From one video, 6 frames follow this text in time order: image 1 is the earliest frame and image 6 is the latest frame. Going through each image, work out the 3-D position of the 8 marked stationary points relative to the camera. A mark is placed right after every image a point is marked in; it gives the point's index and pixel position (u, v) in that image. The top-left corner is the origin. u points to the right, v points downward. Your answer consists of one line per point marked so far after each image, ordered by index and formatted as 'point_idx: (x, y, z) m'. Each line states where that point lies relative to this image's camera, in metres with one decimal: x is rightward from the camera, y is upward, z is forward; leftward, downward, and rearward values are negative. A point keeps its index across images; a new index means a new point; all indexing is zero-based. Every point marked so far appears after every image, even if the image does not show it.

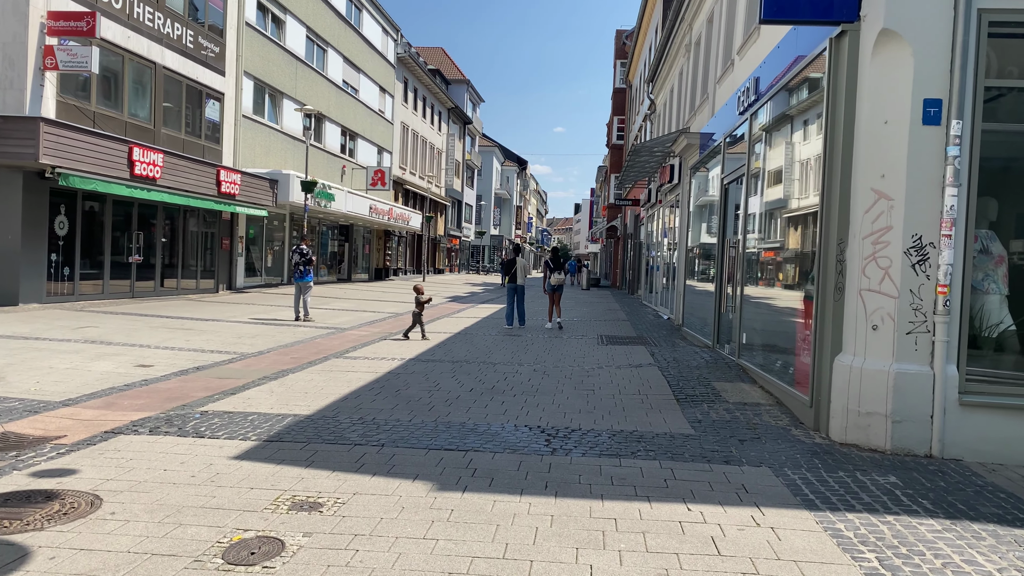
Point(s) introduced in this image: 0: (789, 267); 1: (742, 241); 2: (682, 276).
0: (+2.6, +0.3, +9.4) m
1: (+2.7, +0.5, +9.7) m
2: (+3.1, +0.2, +15.0) m
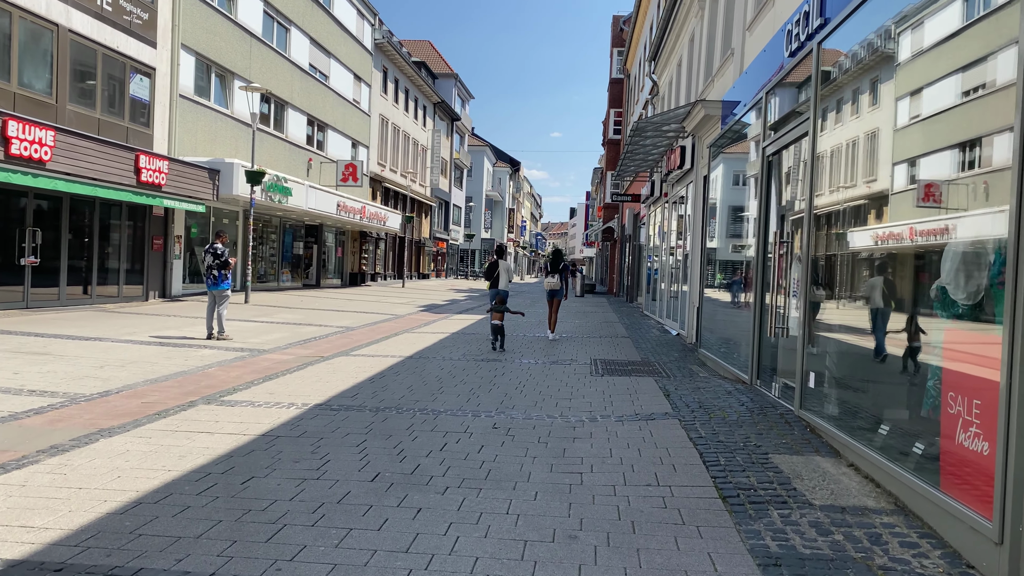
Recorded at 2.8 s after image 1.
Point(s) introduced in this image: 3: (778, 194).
0: (+2.3, +0.1, +6.5) m
1: (+2.3, +0.4, +6.8) m
2: (+2.7, +0.1, +12.1) m
3: (+2.4, +0.8, +7.3) m
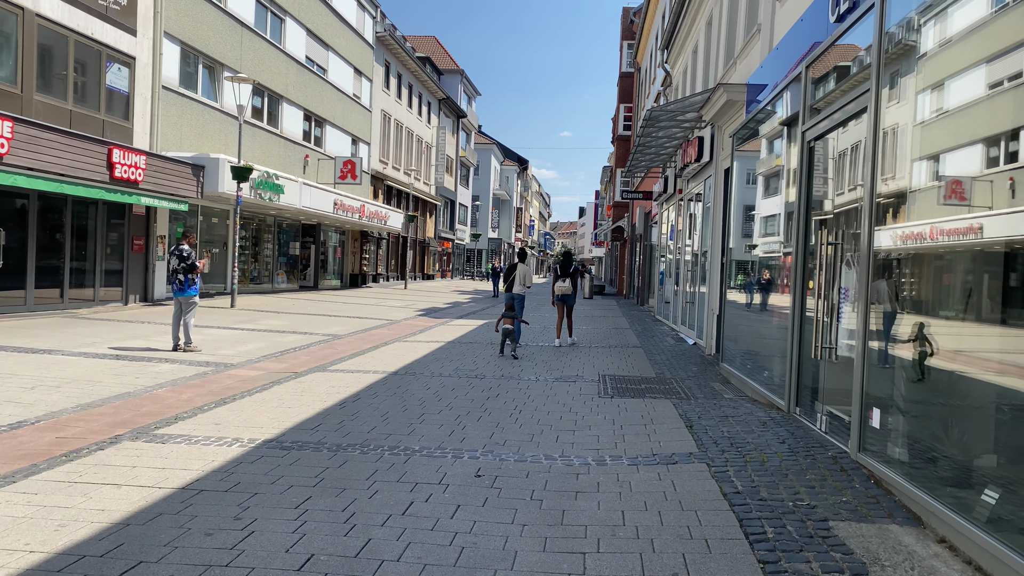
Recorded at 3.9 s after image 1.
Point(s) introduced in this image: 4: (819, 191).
0: (+2.2, +0.1, +5.4) m
1: (+2.3, +0.4, +5.7) m
2: (+2.7, 0.0, +11.0) m
3: (+2.3, +0.8, +6.2) m
4: (+2.3, +0.7, +6.3) m
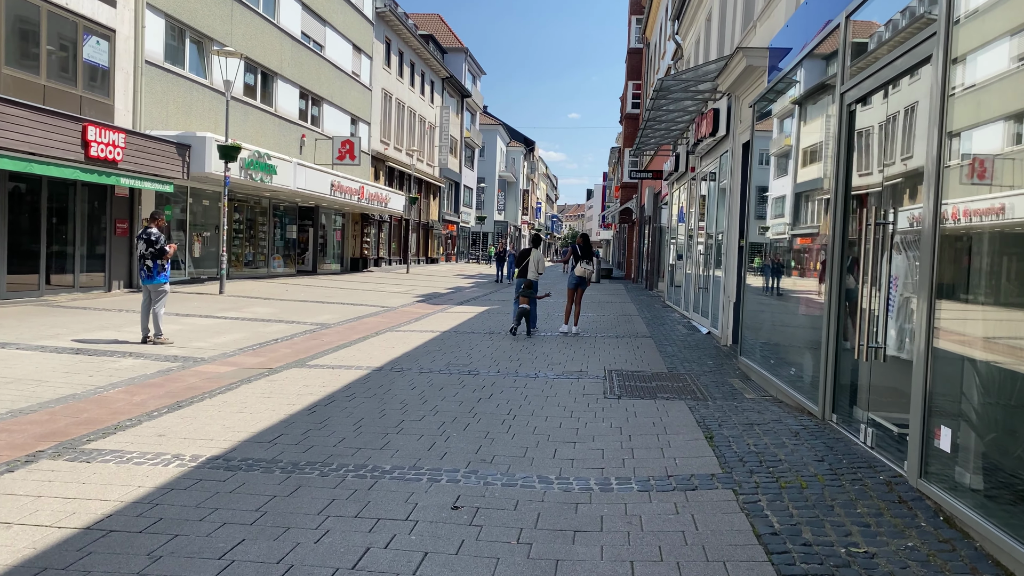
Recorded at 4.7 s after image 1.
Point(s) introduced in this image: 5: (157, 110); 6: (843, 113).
0: (+2.1, +0.1, +4.5) m
1: (+2.2, +0.4, +4.8) m
2: (+2.7, +0.2, +10.1) m
3: (+2.3, +0.8, +5.3) m
4: (+2.3, +0.8, +5.4) m
5: (-7.1, +3.6, +16.6) m
6: (+2.3, +1.2, +5.7) m
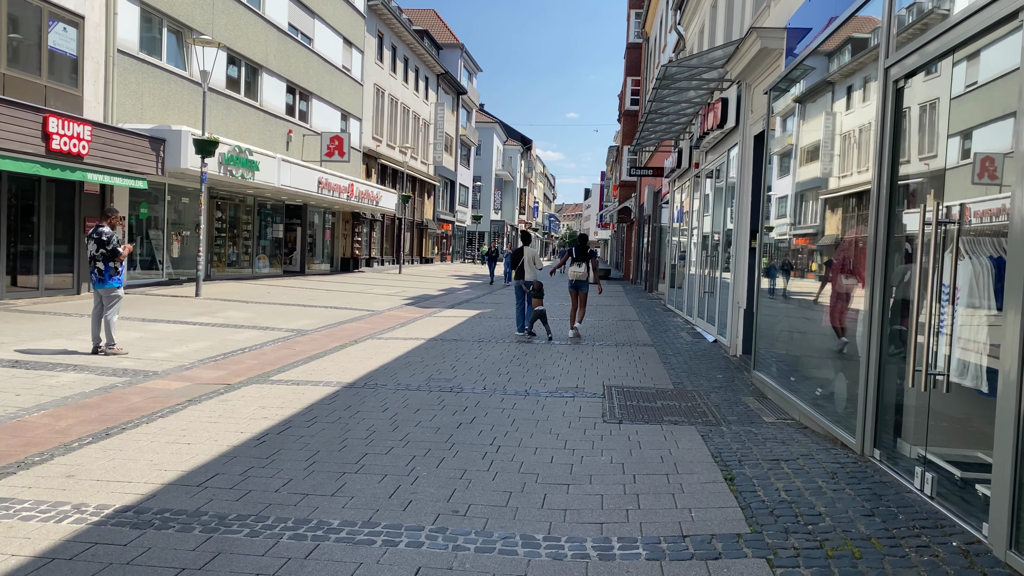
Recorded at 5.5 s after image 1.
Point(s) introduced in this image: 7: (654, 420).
0: (+2.1, +0.1, +3.7) m
1: (+2.1, +0.4, +4.0) m
2: (+2.6, +0.1, +9.3) m
3: (+2.2, +0.8, +4.5) m
4: (+2.2, +0.8, +4.5) m
5: (-7.3, +3.5, +15.7) m
6: (+2.2, +1.2, +4.9) m
7: (+1.0, -0.9, +5.8) m
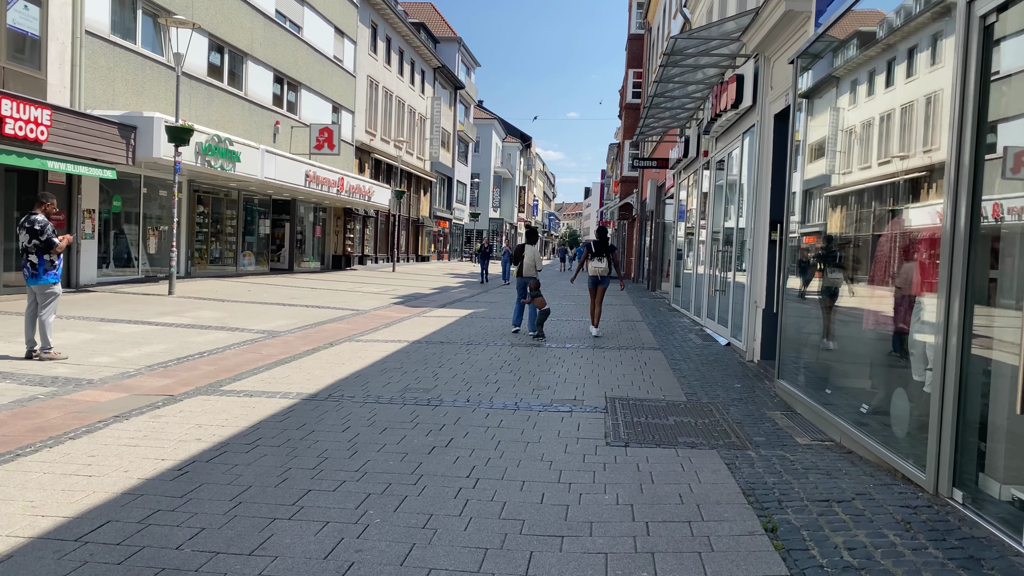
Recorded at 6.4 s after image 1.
0: (+2.0, +0.1, +2.7) m
1: (+2.0, +0.4, +3.0) m
2: (+2.5, +0.2, +8.3) m
3: (+2.1, +0.8, +3.5) m
4: (+2.1, +0.8, +3.6) m
5: (-7.4, +3.6, +14.7) m
6: (+2.1, +1.2, +3.9) m
7: (+0.9, -0.9, +4.8) m
